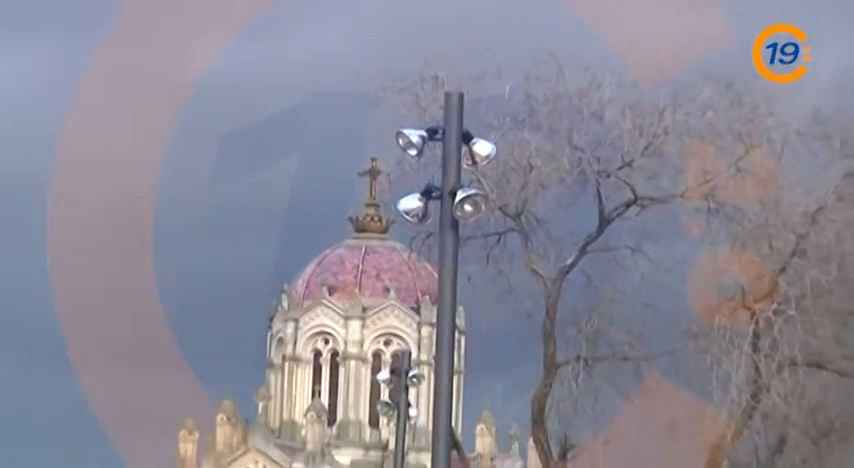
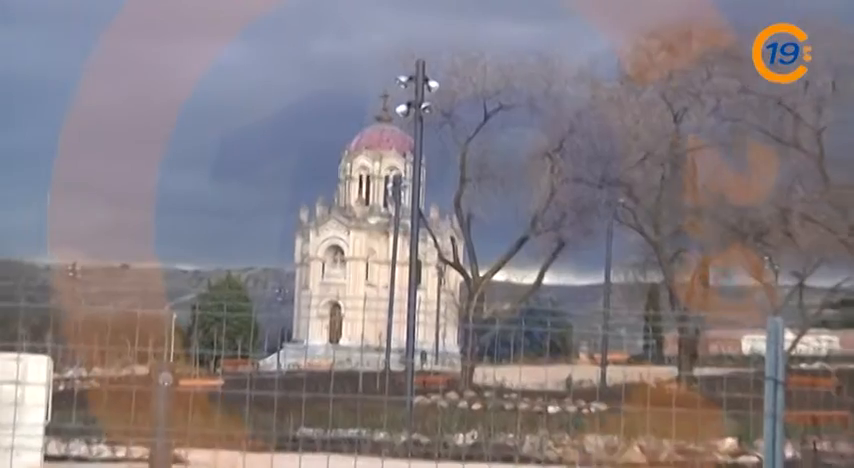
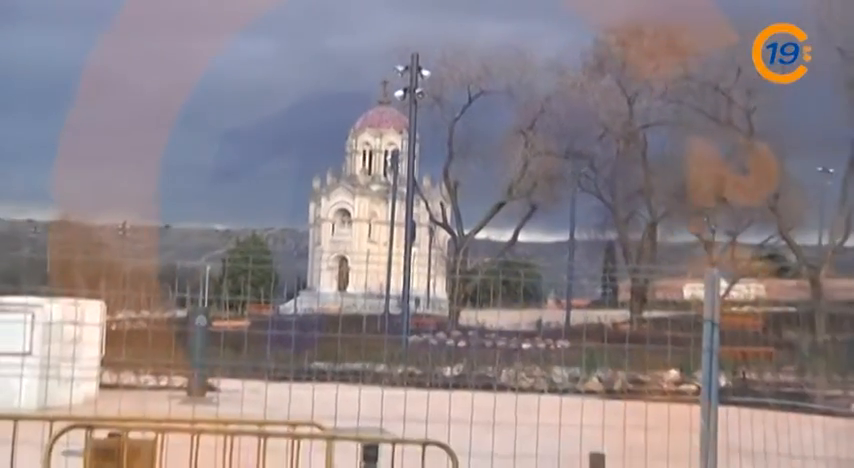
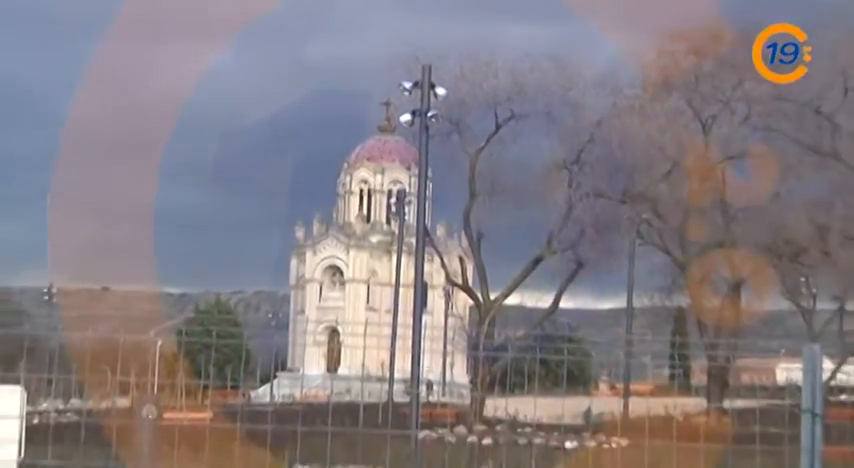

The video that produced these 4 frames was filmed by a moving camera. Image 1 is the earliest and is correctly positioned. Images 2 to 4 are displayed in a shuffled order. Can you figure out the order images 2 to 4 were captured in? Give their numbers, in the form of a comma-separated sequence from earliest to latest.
4, 2, 3
